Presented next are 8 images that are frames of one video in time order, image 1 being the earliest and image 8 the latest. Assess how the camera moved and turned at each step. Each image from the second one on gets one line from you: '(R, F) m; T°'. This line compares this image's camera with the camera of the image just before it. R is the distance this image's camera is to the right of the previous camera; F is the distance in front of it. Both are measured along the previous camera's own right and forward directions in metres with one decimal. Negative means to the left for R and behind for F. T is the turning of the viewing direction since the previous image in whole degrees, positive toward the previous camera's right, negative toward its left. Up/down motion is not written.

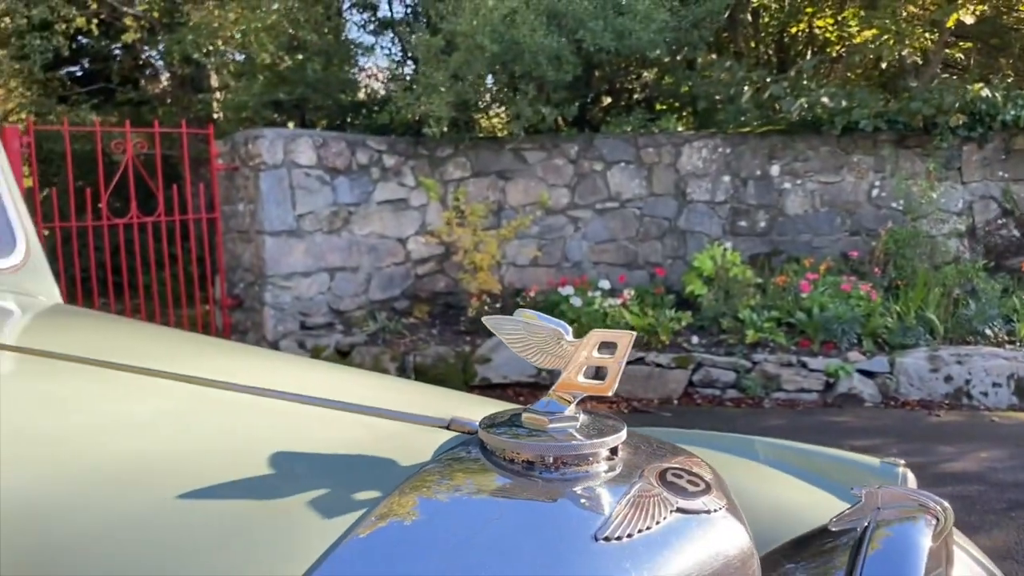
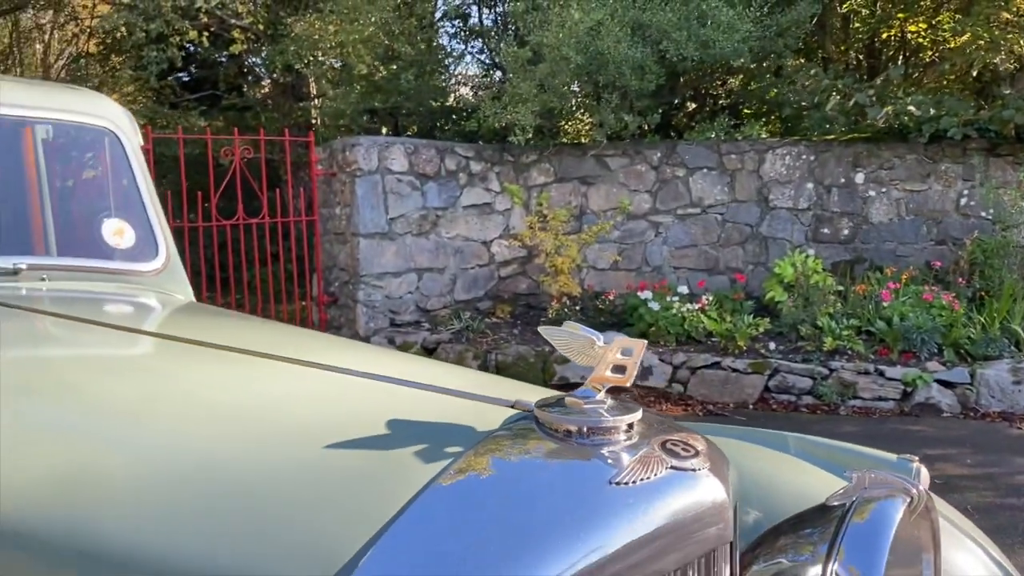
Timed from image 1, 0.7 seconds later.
(0.0, -0.2) m; -5°
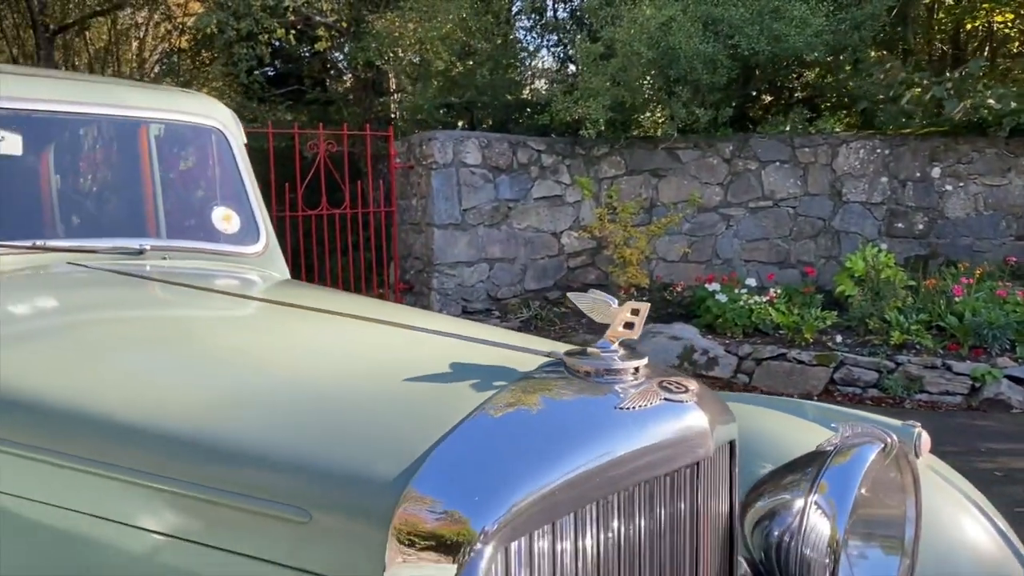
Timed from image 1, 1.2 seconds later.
(0.0, -0.2) m; -5°
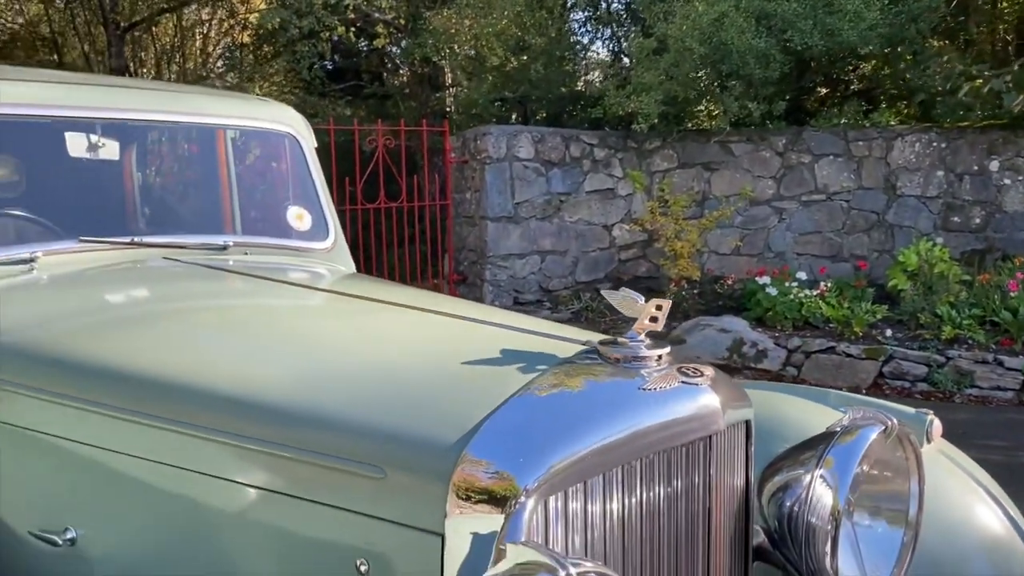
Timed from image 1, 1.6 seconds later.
(0.0, -0.2) m; -3°
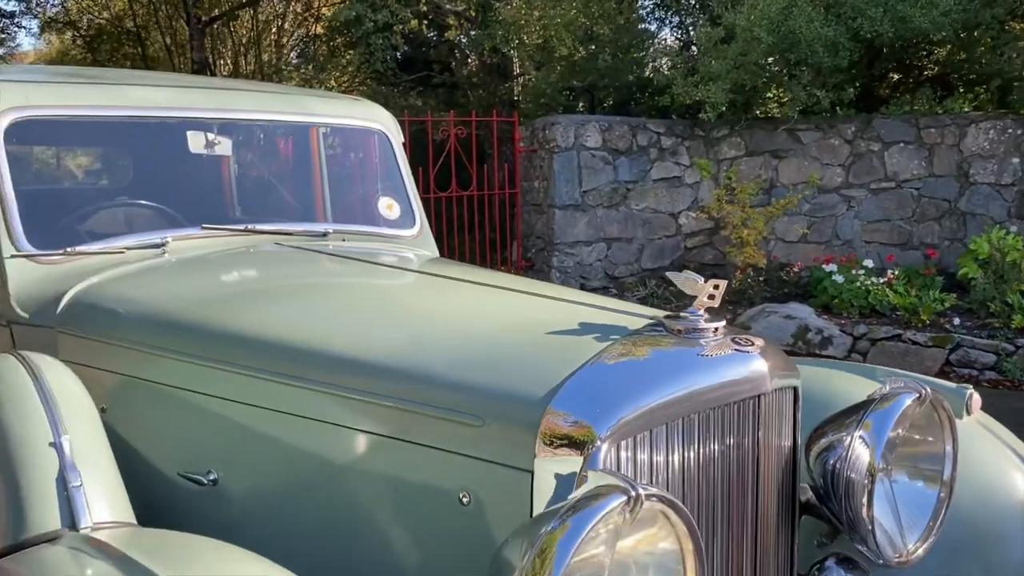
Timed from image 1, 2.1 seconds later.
(0.0, -0.2) m; -4°
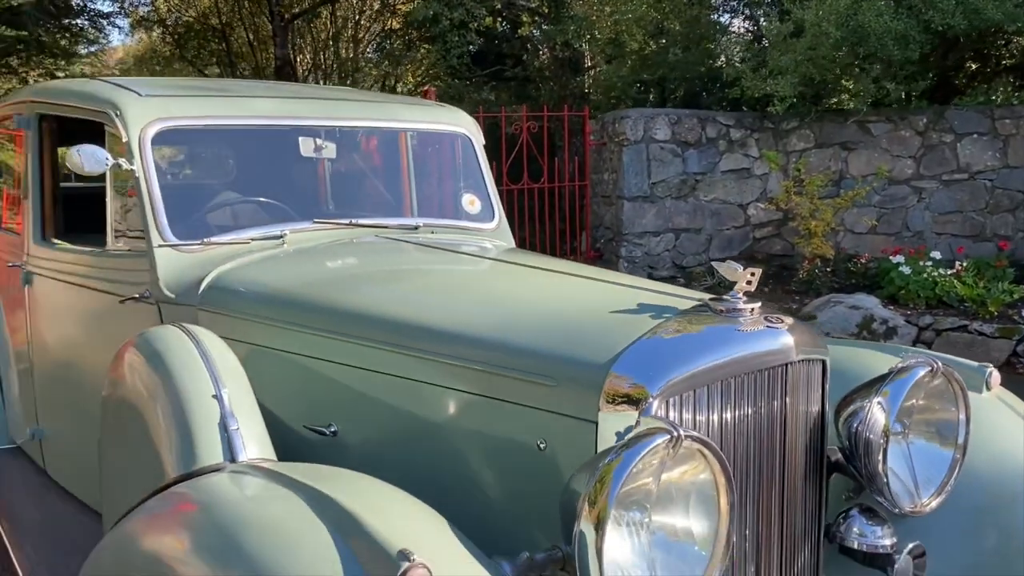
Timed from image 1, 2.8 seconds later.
(0.0, -0.3) m; -4°
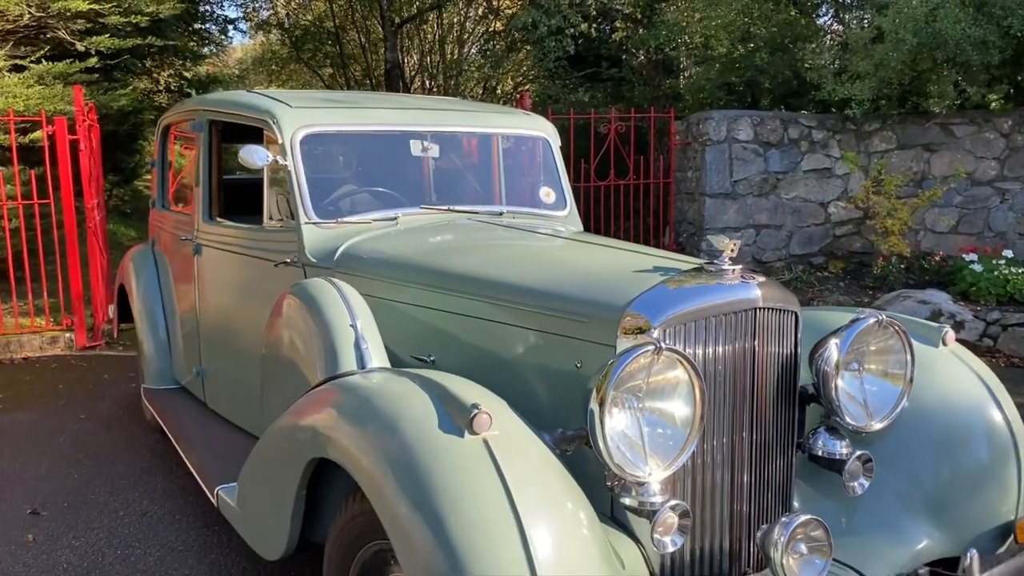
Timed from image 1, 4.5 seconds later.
(+0.1, -0.6) m; -6°
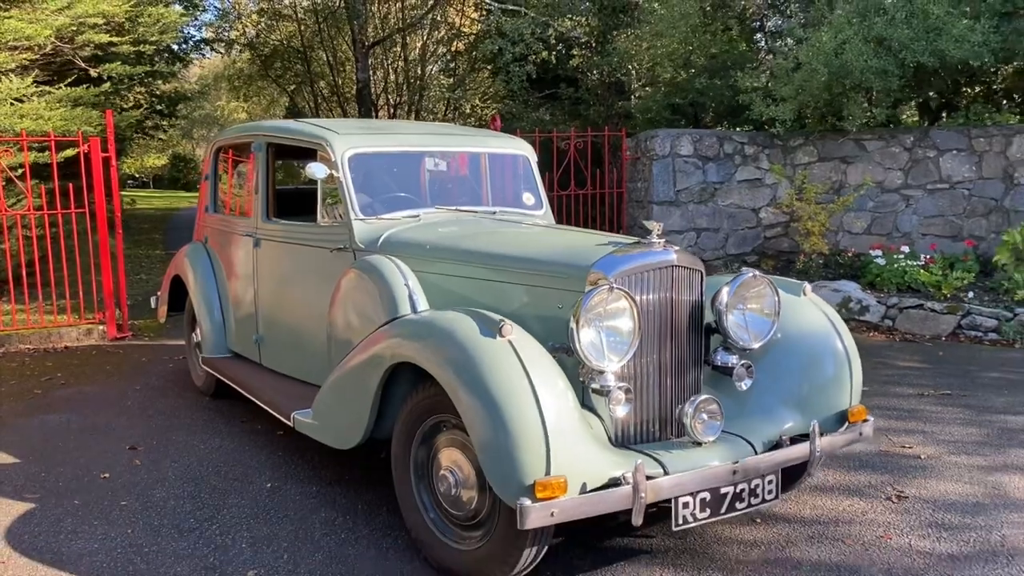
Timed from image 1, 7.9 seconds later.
(-0.2, -1.1) m; +3°
